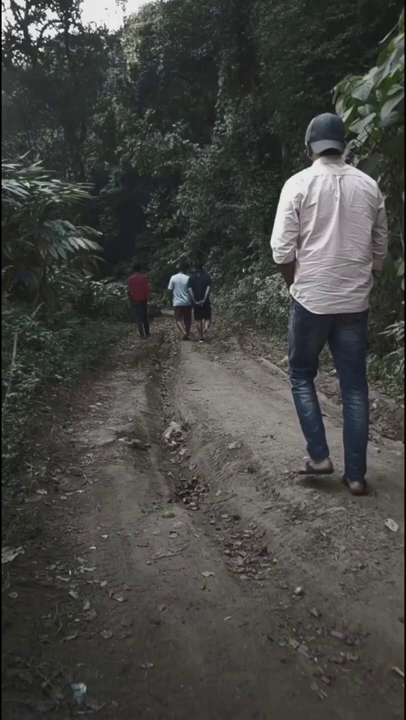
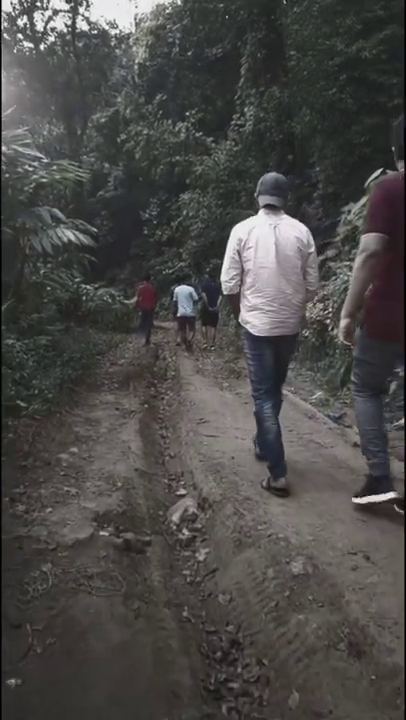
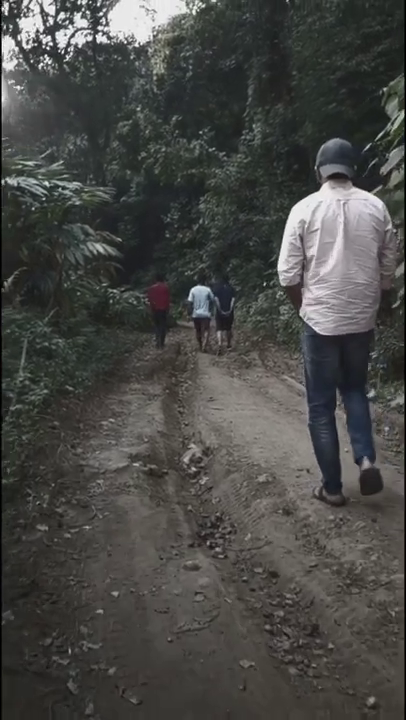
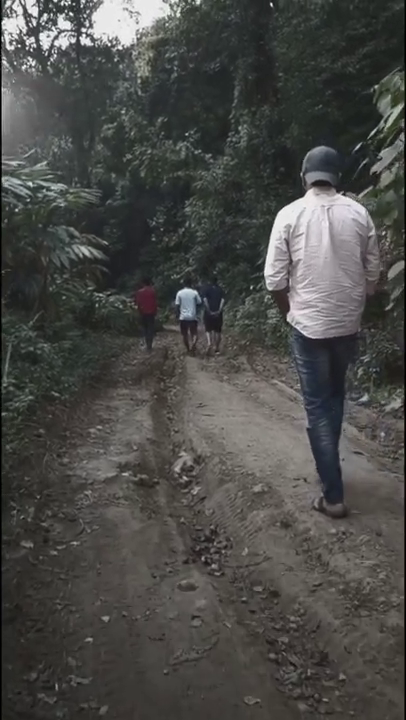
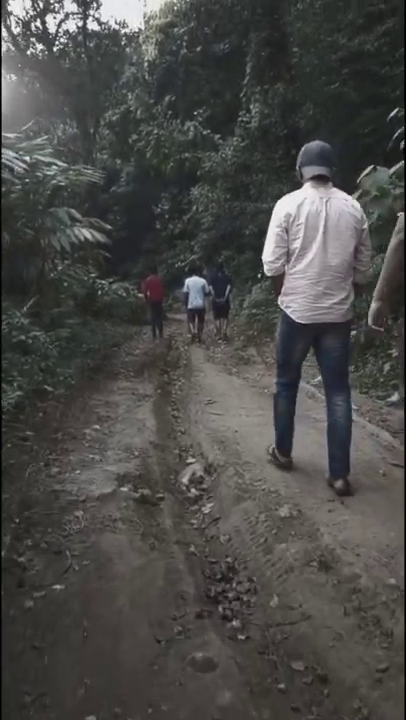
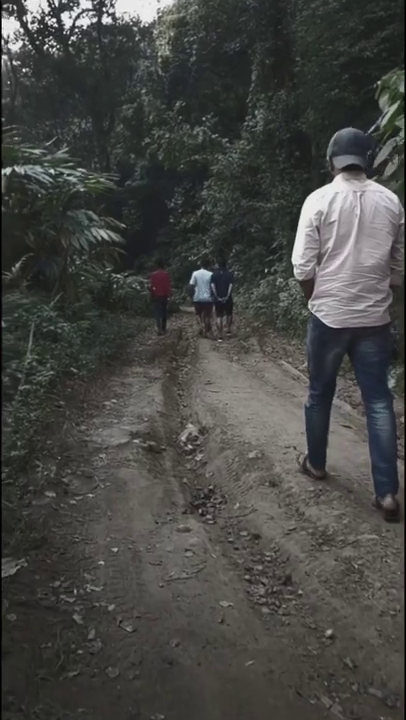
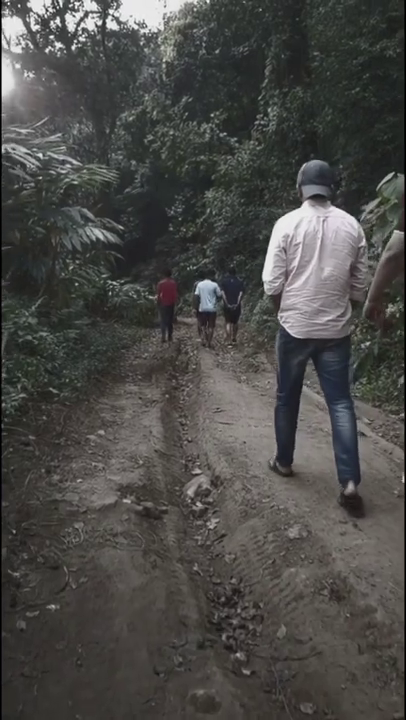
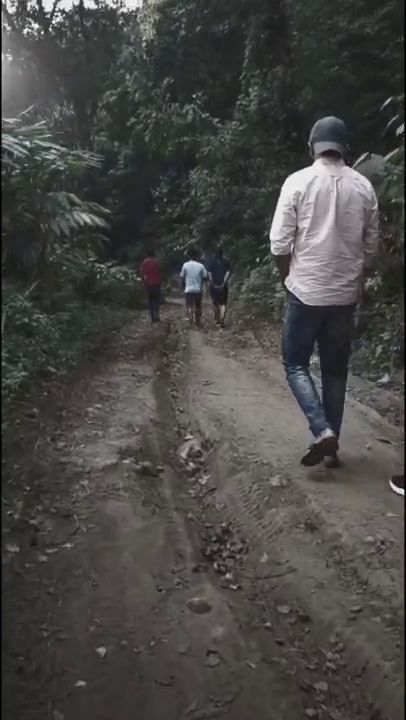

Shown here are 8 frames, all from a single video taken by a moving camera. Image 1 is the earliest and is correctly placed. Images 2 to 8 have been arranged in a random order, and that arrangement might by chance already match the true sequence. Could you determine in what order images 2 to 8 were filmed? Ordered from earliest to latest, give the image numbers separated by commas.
6, 3, 4, 8, 5, 7, 2
